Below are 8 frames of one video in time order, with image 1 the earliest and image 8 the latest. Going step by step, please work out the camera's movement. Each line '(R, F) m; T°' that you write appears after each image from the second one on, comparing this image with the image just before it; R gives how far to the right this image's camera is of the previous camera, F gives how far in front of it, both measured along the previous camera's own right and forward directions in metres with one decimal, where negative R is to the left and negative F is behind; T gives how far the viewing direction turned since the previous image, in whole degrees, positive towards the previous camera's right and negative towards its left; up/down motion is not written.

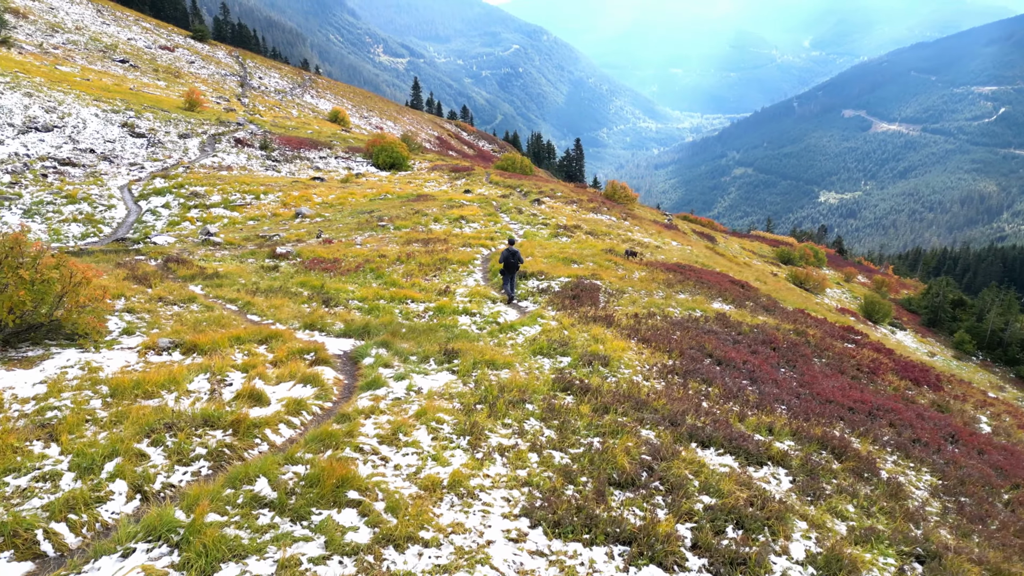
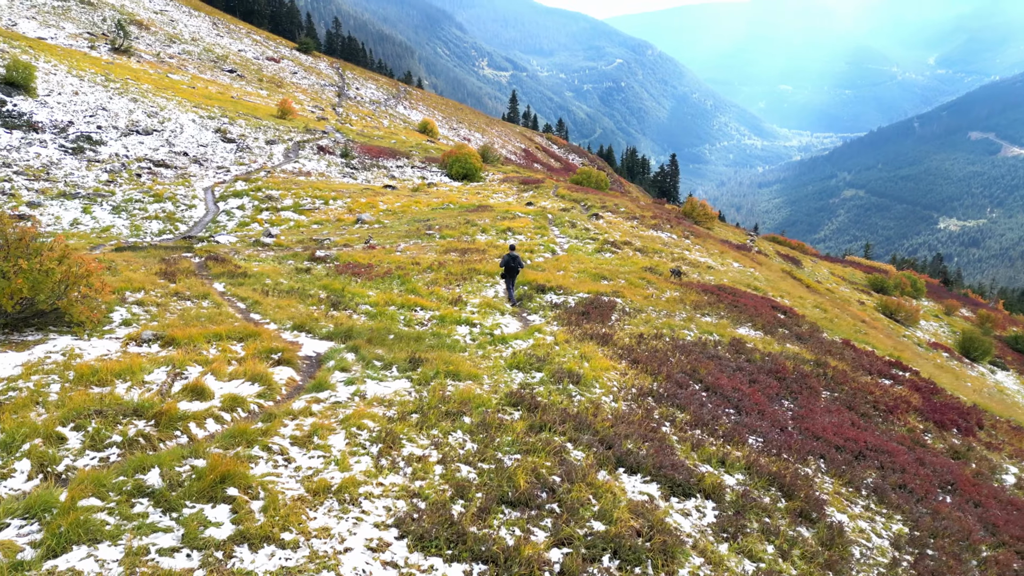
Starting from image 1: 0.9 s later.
(+2.0, +0.1) m; -7°
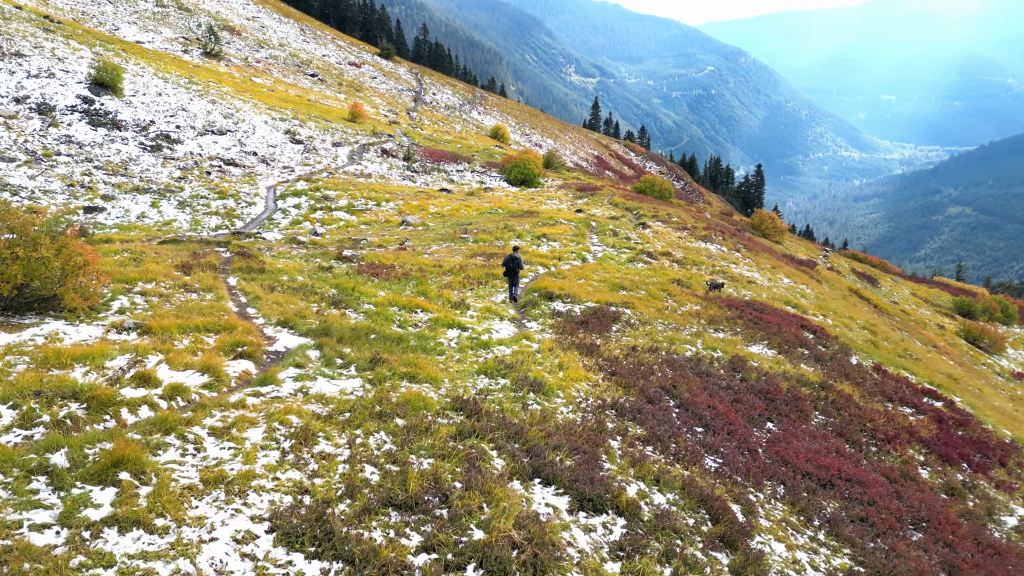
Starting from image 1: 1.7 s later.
(+1.9, +0.1) m; -6°
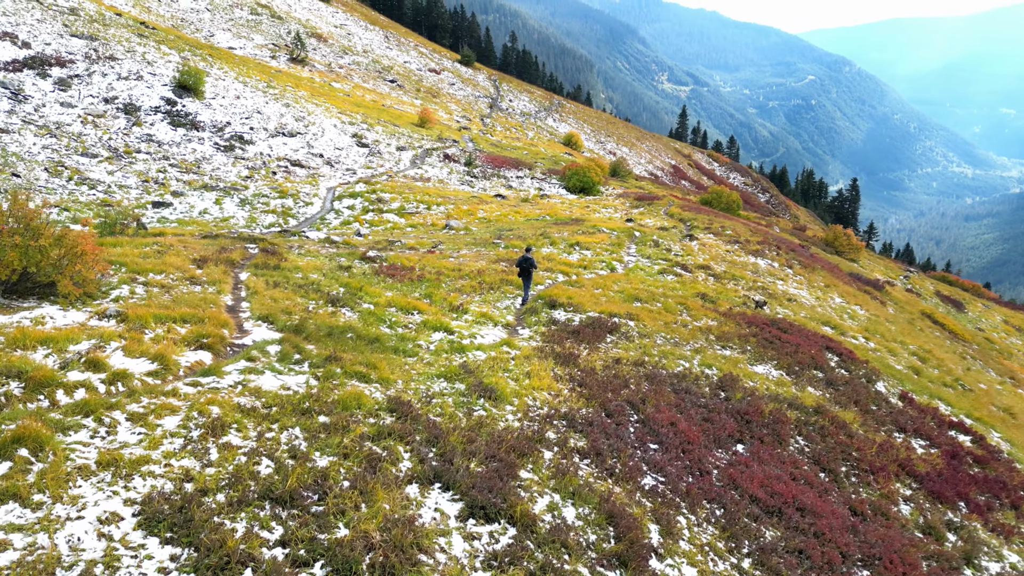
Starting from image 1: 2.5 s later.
(+2.1, +0.1) m; -6°
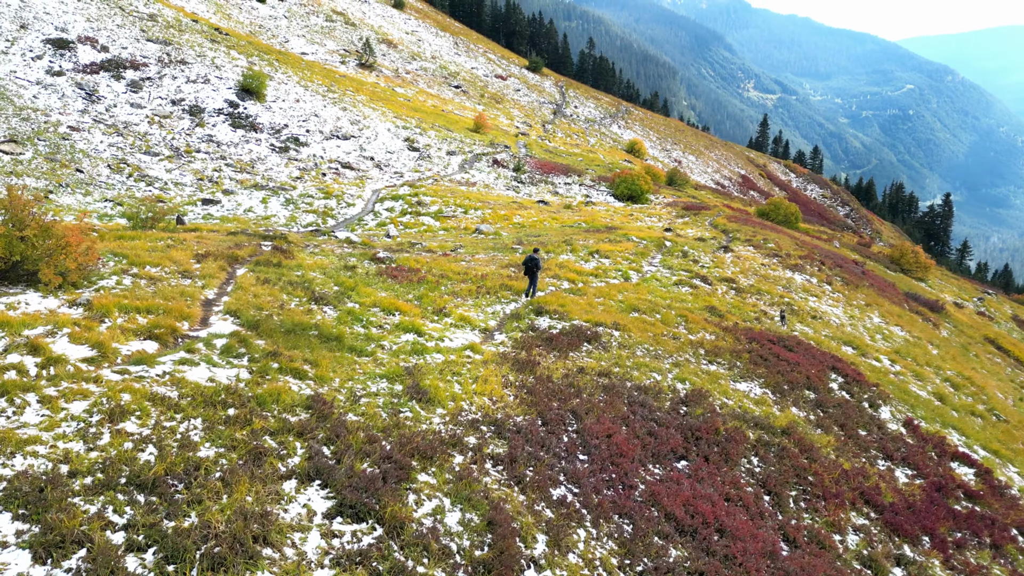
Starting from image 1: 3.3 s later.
(+2.3, +0.1) m; -6°
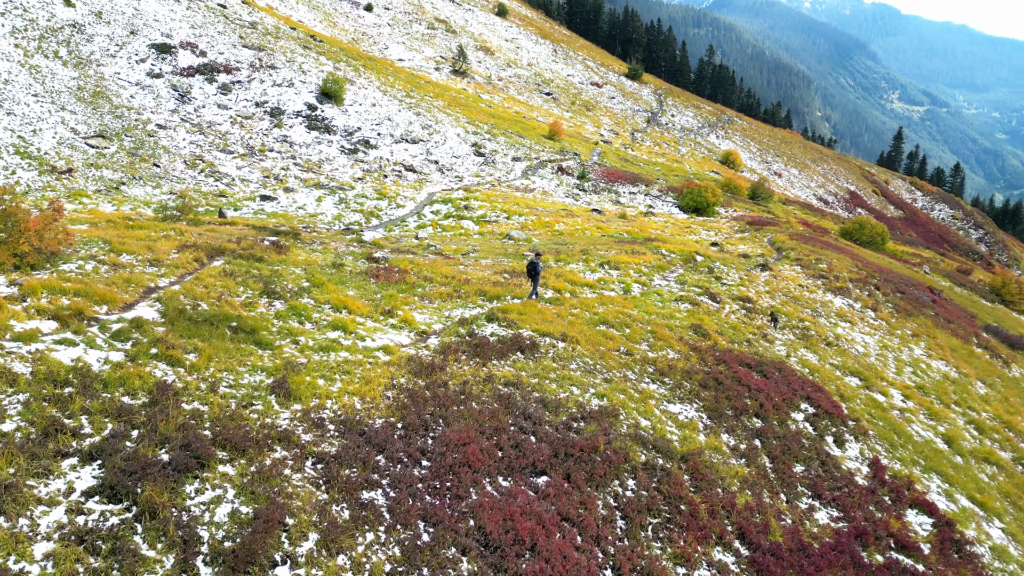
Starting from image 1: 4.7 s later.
(+4.2, +0.3) m; -8°
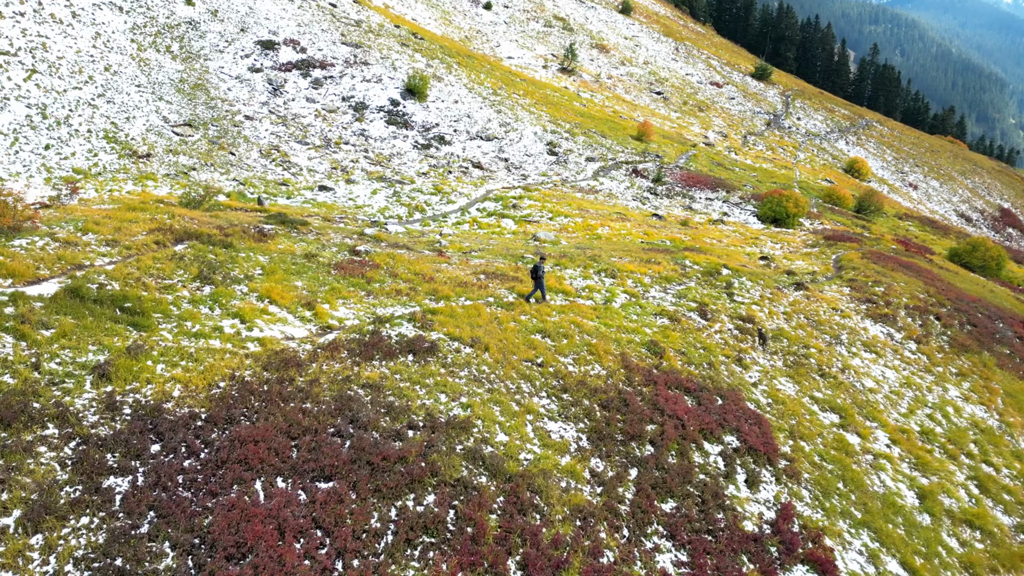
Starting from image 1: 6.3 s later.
(+5.7, +0.9) m; -10°
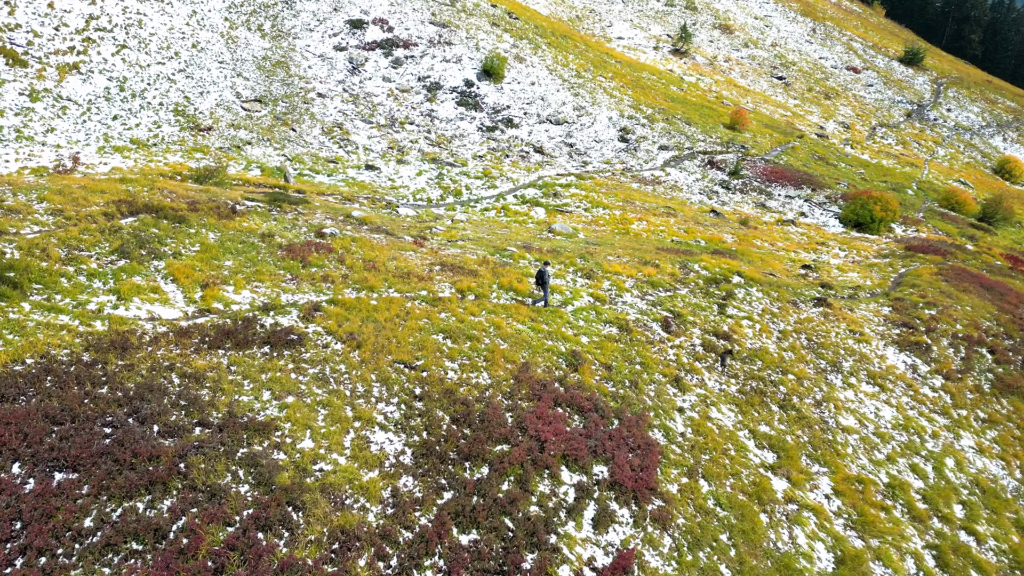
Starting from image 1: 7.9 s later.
(+6.3, +1.8) m; -11°
